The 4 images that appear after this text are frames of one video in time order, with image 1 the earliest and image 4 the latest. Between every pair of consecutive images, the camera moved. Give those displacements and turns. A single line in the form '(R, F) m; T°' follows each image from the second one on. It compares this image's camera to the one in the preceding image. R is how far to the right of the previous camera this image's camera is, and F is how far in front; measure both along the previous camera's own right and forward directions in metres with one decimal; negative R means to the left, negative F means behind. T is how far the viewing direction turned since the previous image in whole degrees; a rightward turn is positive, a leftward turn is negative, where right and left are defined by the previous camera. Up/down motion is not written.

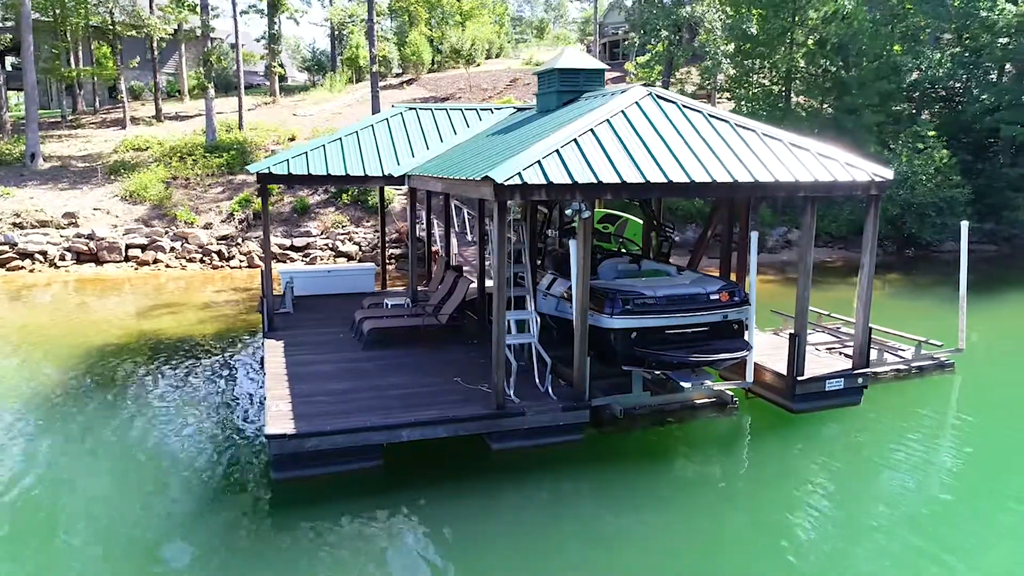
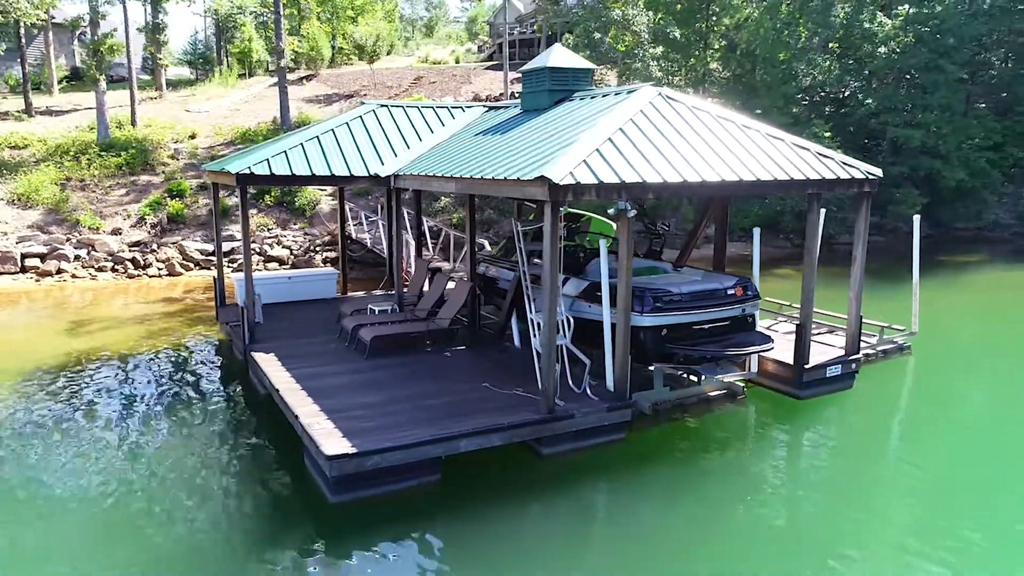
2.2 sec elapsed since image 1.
(-1.5, +0.3) m; +9°
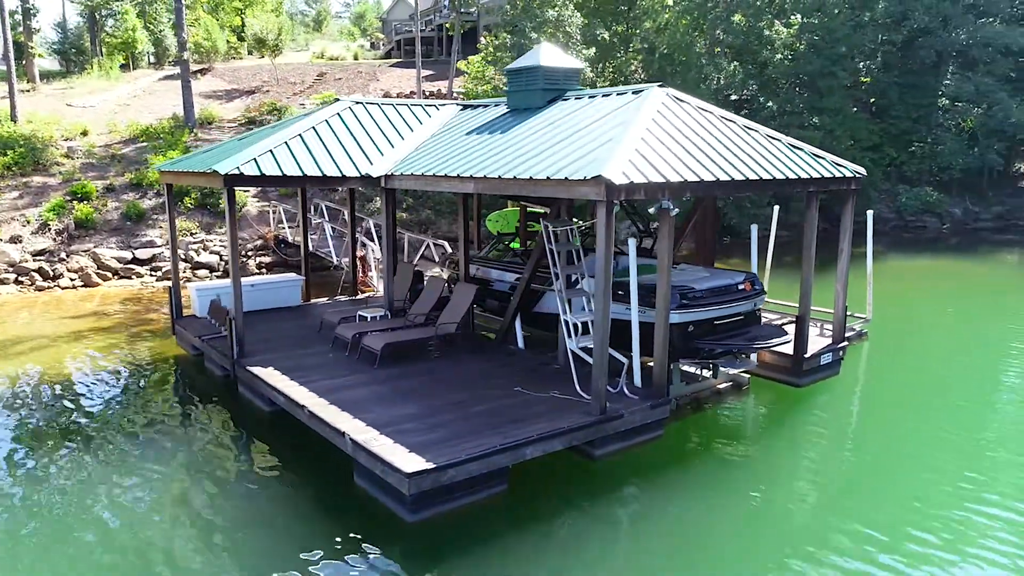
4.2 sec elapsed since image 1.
(-1.5, +0.3) m; +9°
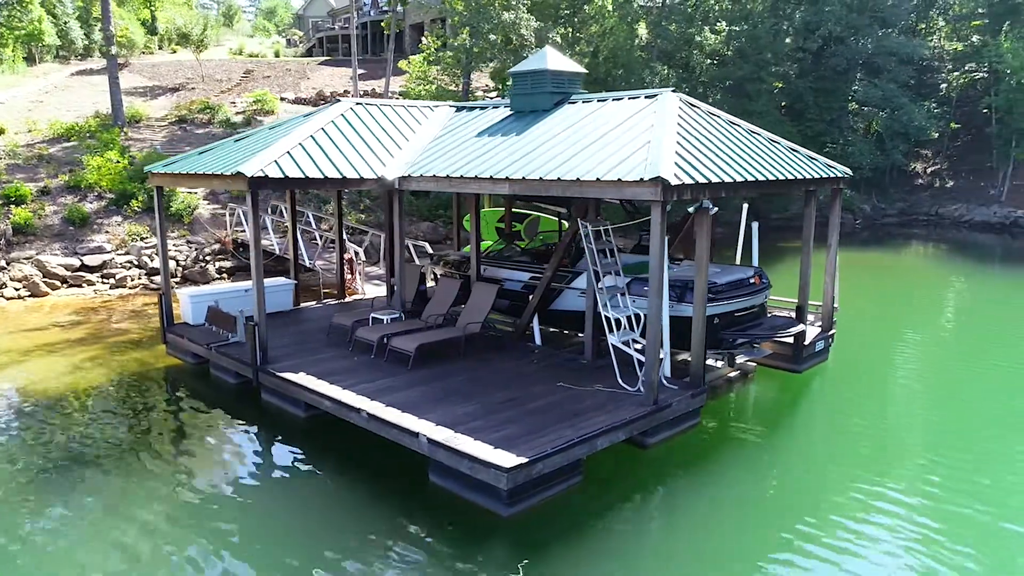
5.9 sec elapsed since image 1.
(-1.4, -0.1) m; +7°
